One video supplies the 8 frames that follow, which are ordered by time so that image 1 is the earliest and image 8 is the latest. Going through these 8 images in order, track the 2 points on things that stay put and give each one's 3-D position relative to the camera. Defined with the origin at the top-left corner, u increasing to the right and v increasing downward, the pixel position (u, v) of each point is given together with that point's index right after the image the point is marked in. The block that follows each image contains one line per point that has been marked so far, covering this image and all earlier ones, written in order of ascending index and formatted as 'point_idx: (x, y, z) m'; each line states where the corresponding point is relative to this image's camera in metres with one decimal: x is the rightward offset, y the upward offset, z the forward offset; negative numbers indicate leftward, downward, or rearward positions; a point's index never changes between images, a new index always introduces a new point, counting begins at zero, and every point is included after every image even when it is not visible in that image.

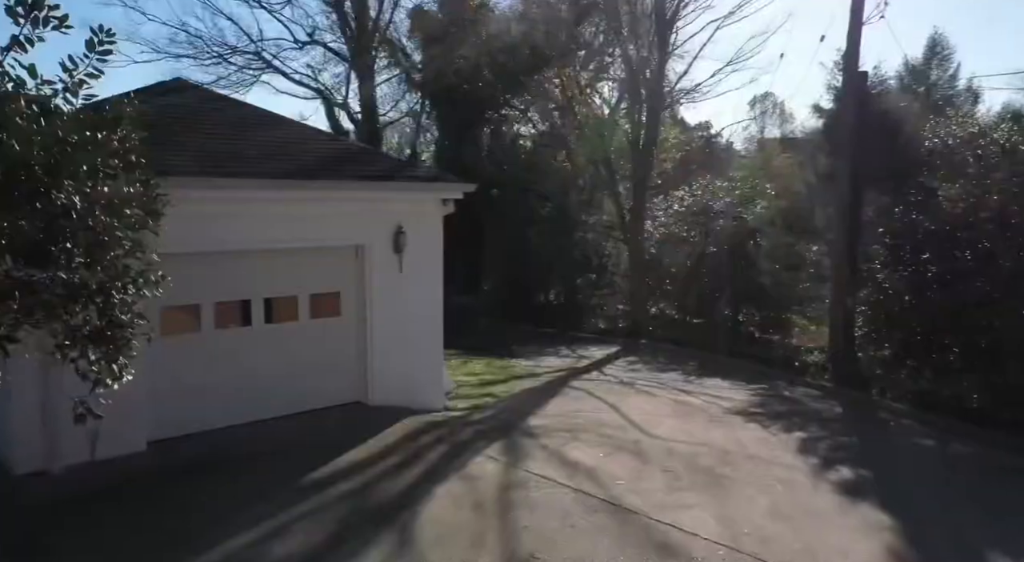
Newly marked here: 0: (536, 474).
0: (+0.2, -1.6, +5.8) m
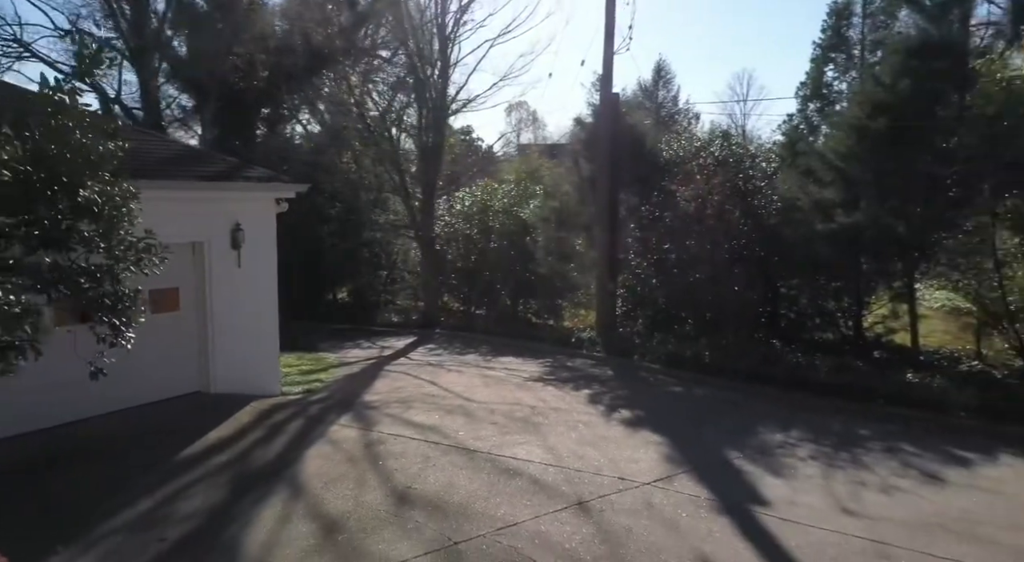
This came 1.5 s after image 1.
0: (-1.2, -1.5, +6.7) m
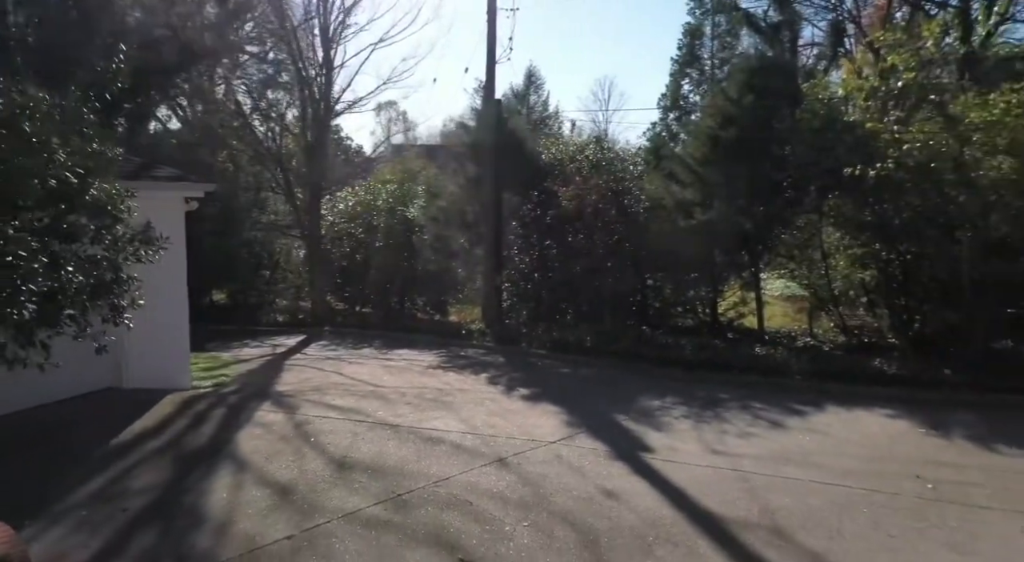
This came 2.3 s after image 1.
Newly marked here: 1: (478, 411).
0: (-2.1, -1.4, +7.2) m
1: (-0.4, -1.5, +7.9) m
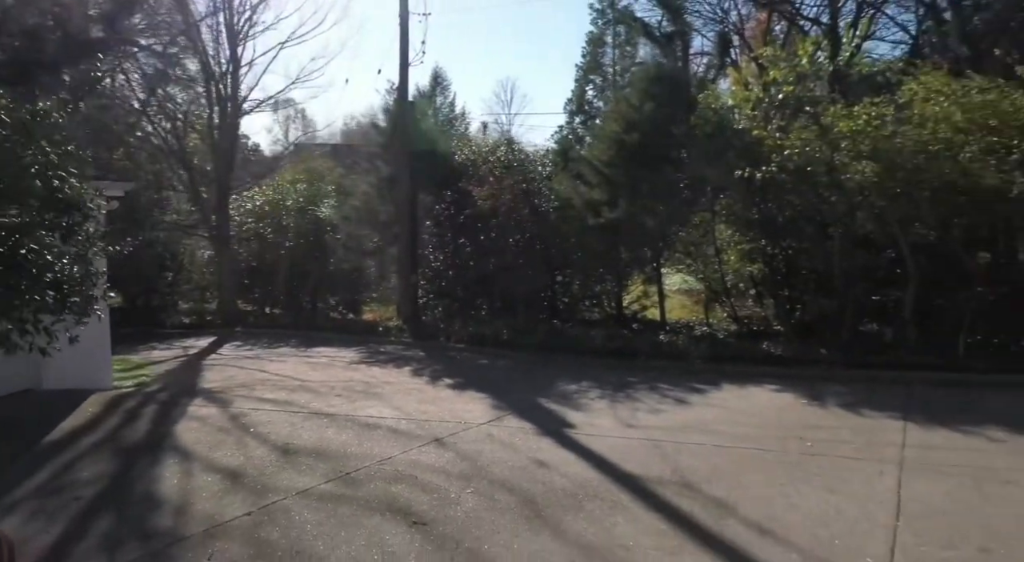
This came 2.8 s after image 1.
0: (-2.8, -1.4, +7.3) m
1: (-1.3, -1.4, +8.3) m
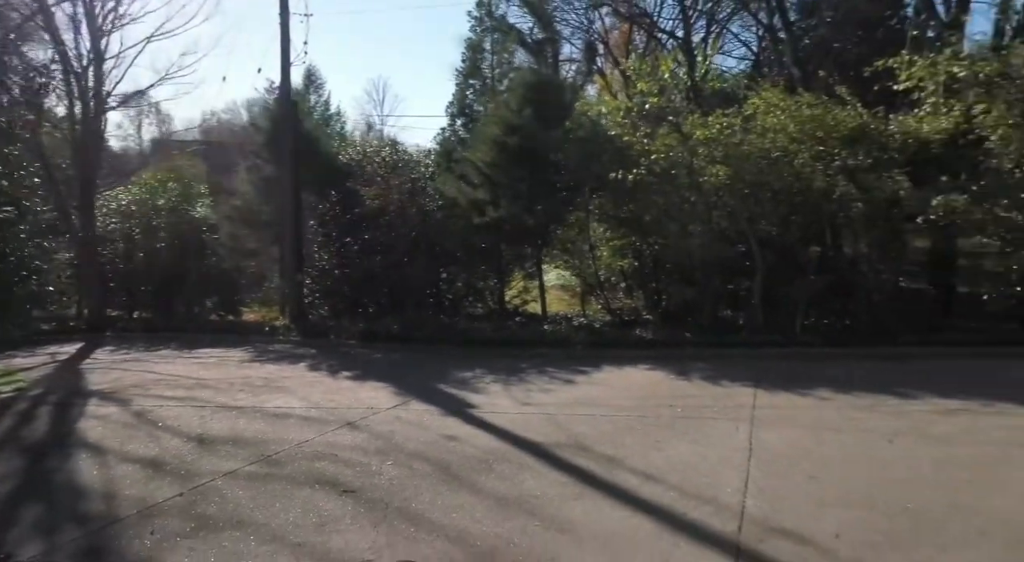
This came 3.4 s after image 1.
0: (-3.9, -1.3, +7.3) m
1: (-2.5, -1.4, +8.5) m
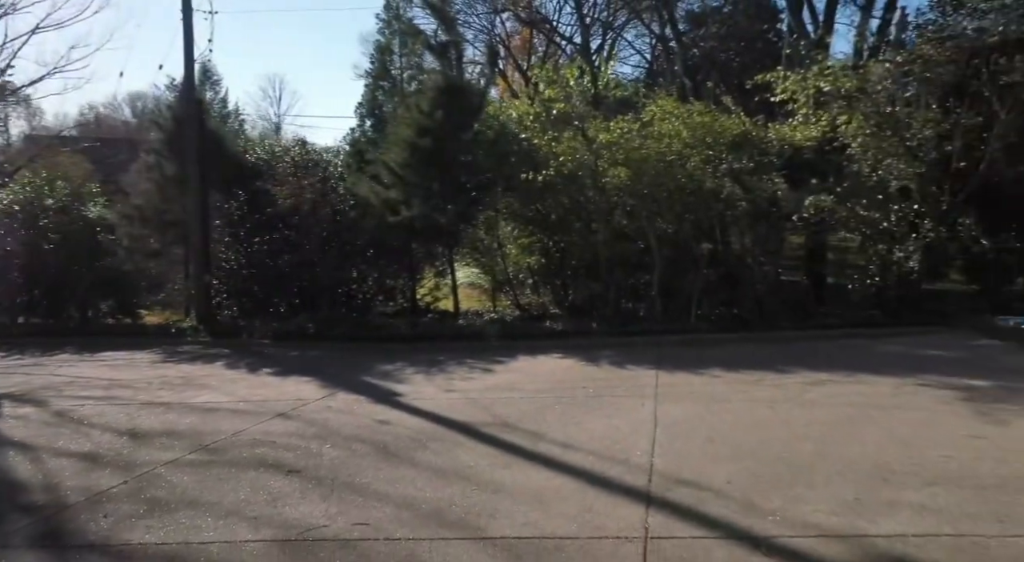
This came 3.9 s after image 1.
0: (-4.7, -1.3, +7.2) m
1: (-3.5, -1.3, +8.6) m
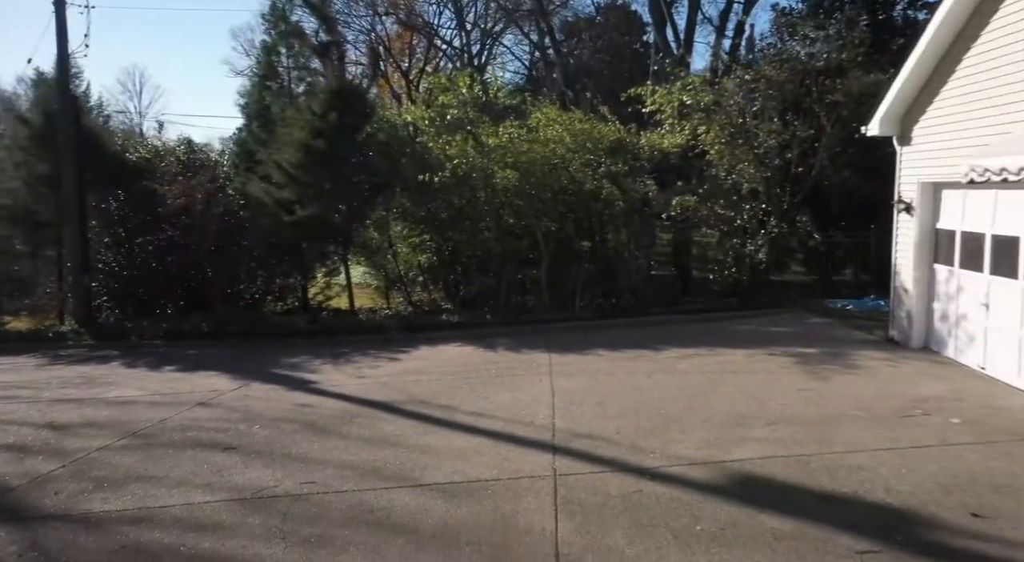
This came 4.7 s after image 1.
0: (-5.6, -1.3, +7.0) m
1: (-4.7, -1.3, +8.7) m
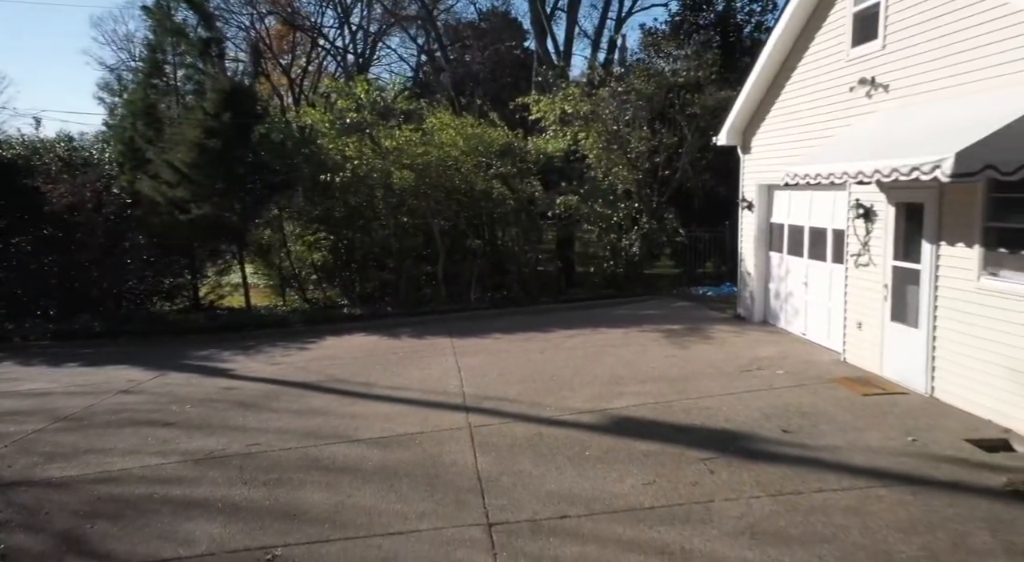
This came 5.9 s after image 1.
0: (-6.6, -1.3, +7.0) m
1: (-6.0, -1.3, +8.7) m
